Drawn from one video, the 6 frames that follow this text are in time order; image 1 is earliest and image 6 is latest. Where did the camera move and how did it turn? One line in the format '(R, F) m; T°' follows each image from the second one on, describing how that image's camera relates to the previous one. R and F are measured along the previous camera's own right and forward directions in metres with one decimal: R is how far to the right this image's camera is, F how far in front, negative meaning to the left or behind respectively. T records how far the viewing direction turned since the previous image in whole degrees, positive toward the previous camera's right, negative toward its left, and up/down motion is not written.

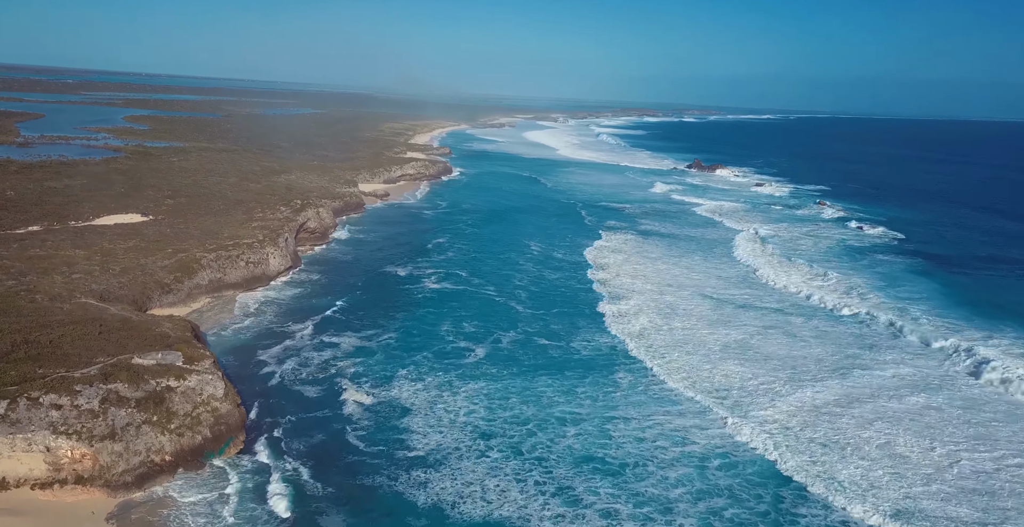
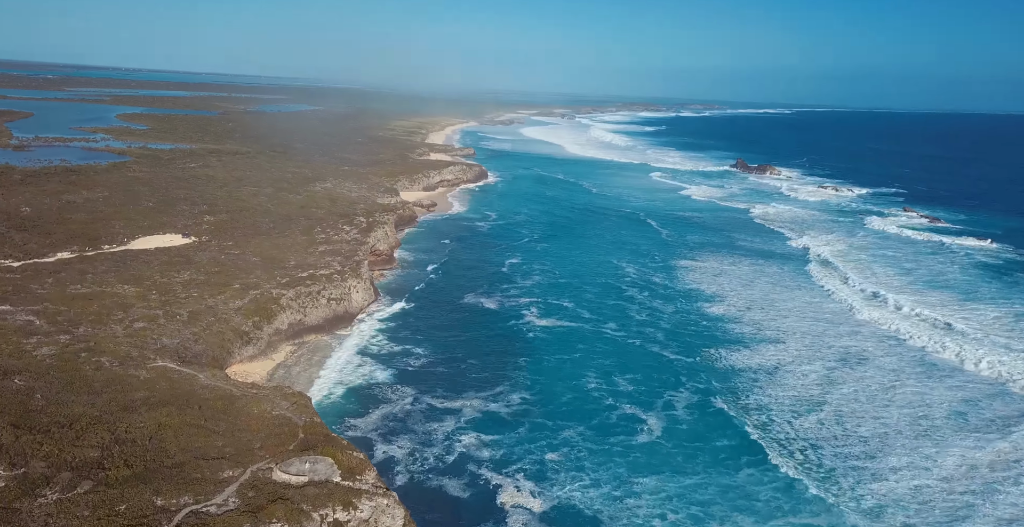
(-6.3, +5.2) m; +1°
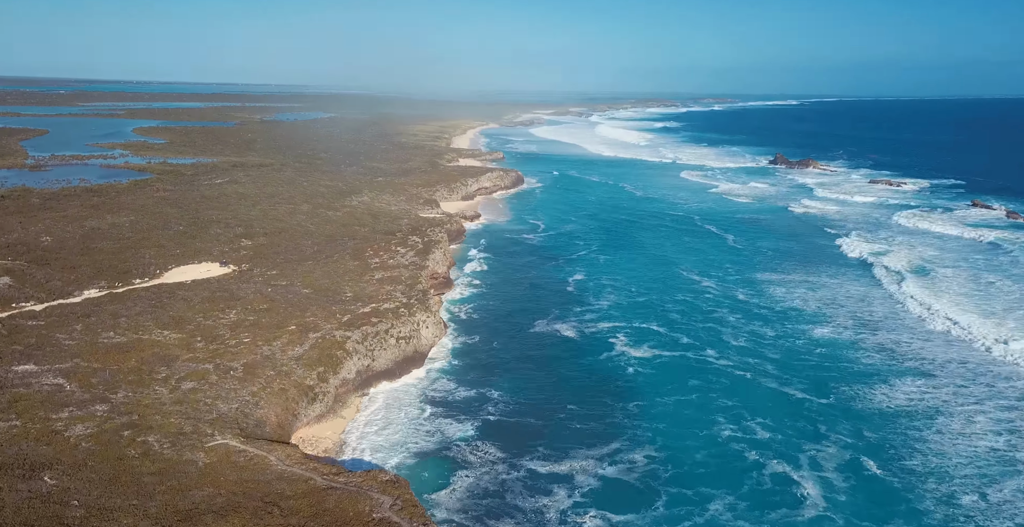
(-3.2, +4.2) m; -1°
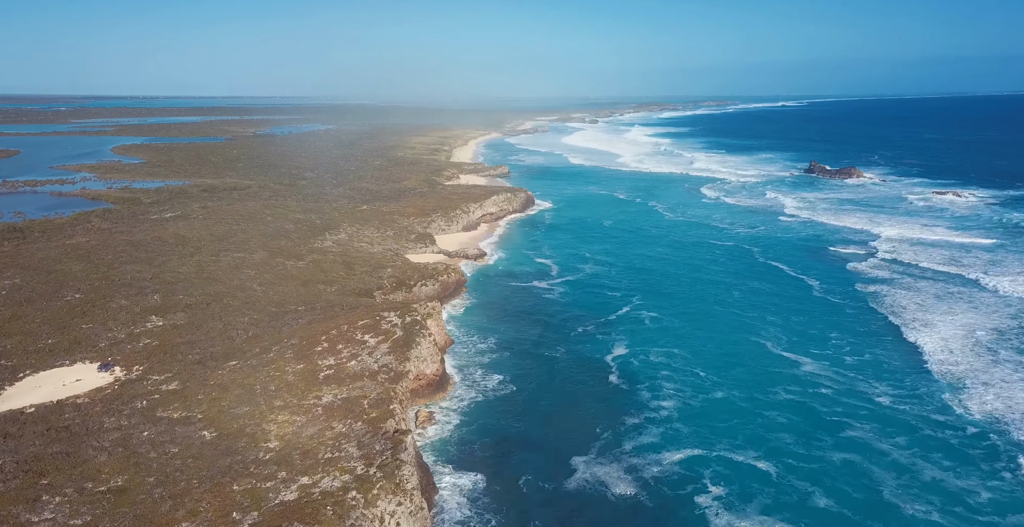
(-0.6, +11.9) m; -1°
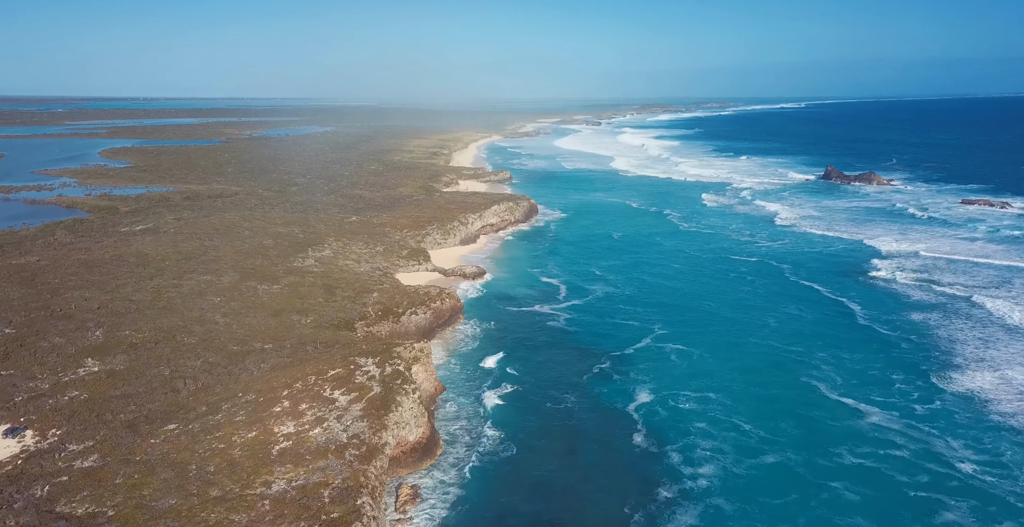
(0.0, +4.4) m; 0°
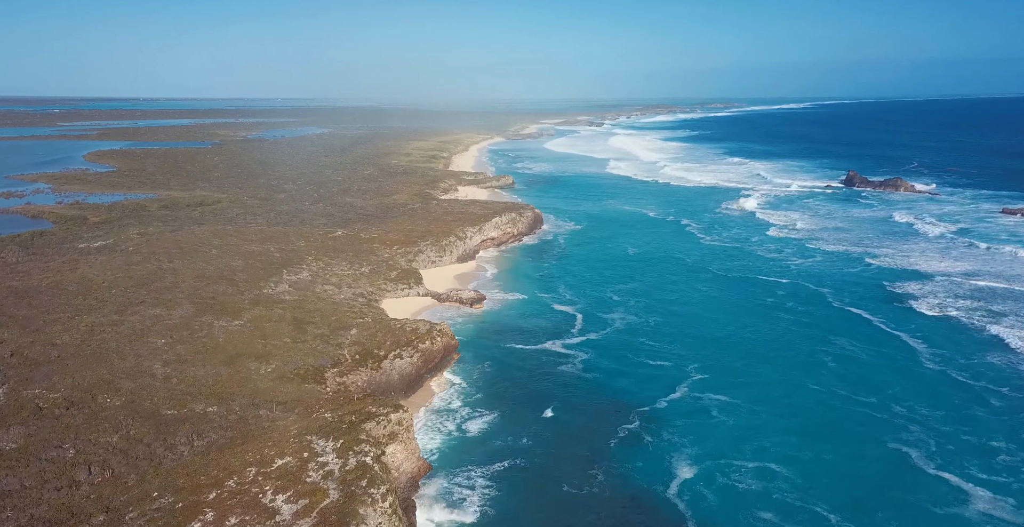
(-0.1, +5.1) m; 0°
